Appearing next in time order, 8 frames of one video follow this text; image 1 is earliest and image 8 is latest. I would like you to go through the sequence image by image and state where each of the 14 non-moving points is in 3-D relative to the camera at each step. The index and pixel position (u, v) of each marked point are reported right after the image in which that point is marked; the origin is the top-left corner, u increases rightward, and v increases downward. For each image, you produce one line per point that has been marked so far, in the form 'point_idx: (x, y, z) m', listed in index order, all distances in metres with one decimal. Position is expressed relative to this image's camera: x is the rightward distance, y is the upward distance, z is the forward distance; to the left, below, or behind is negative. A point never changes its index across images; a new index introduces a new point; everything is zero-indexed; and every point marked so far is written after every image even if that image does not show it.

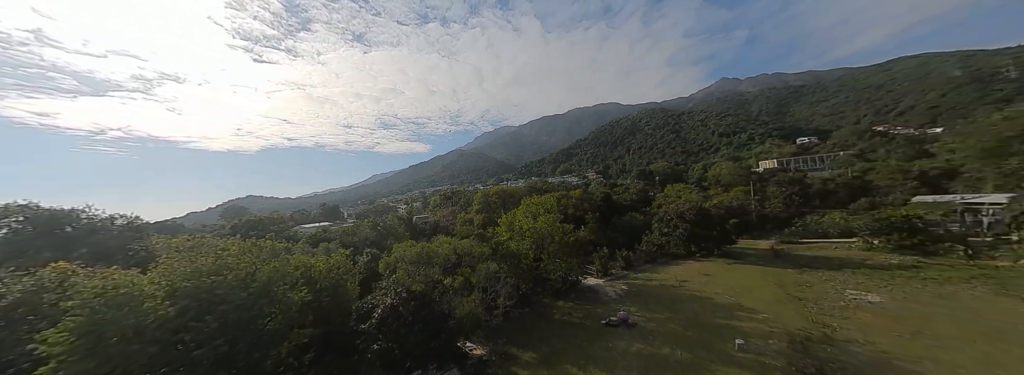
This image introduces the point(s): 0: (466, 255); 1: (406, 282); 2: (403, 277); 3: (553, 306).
0: (-2.1, -2.8, +11.5) m
1: (-3.8, -3.3, +8.9) m
2: (-4.1, -3.2, +9.2) m
3: (+2.2, -6.5, +14.0) m
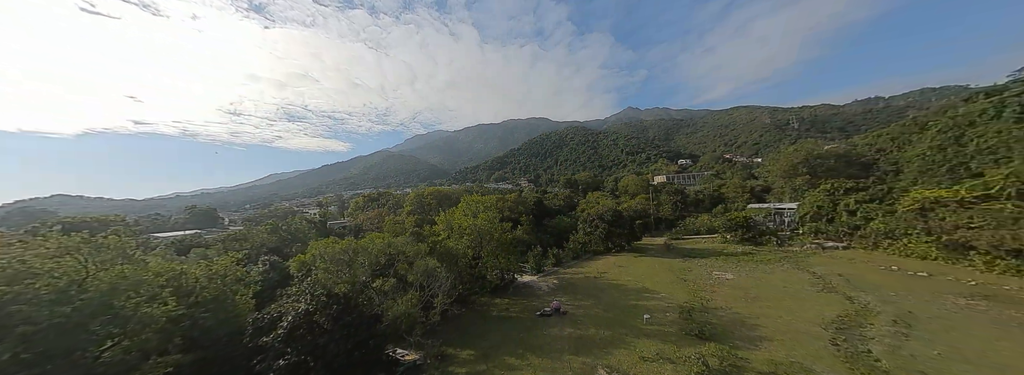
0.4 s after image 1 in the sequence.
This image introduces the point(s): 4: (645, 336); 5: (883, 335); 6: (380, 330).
0: (-4.8, -2.5, +10.6) m
1: (-5.8, -3.0, +7.7) m
2: (-6.0, -2.8, +7.8) m
3: (-1.3, -6.5, +14.0) m
4: (+5.3, -5.8, +9.9) m
5: (+13.6, -5.4, +9.1) m
6: (-4.3, -4.5, +8.1) m
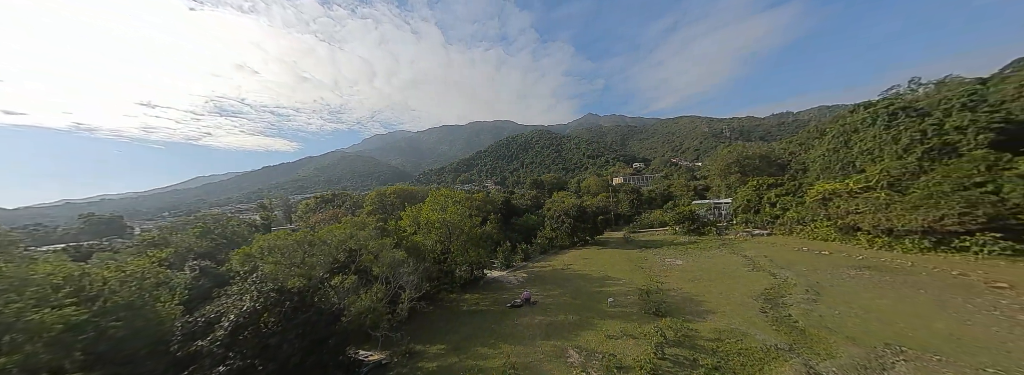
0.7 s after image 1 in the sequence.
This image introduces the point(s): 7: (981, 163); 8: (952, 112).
0: (-5.9, -2.2, +9.9) m
1: (-6.5, -2.6, +6.9) m
2: (-6.8, -2.4, +7.0) m
3: (-2.9, -6.1, +13.7) m
4: (+4.1, -5.4, +10.5) m
5: (+12.5, -4.9, +10.9) m
6: (-5.2, -4.1, +7.5) m
7: (+25.0, +1.3, +13.2) m
8: (+28.7, +4.9, +16.2) m
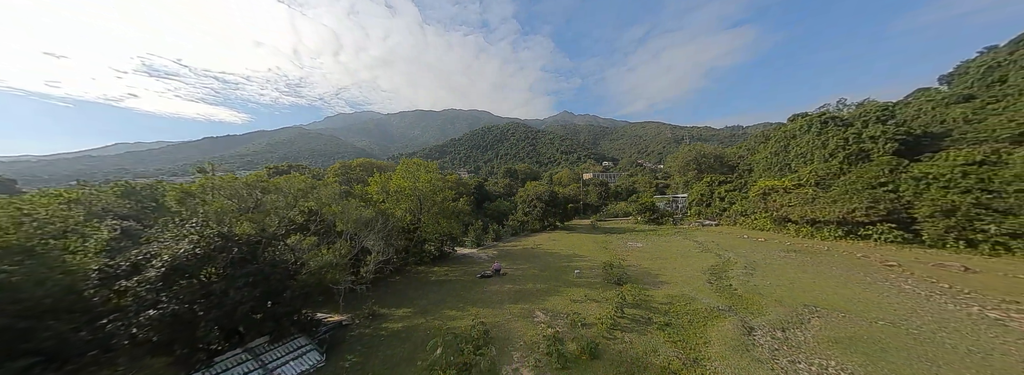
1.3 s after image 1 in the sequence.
0: (-6.9, -0.5, +9.3) m
1: (-7.2, -1.0, +6.2) m
2: (-7.5, -0.8, +6.2) m
3: (-4.6, -4.5, +13.4) m
4: (+2.8, -4.3, +11.0) m
5: (+11.1, -4.3, +12.3) m
6: (-6.0, -2.5, +7.0) m
7: (+23.6, +1.3, +15.8) m
8: (+27.2, +4.8, +19.0) m
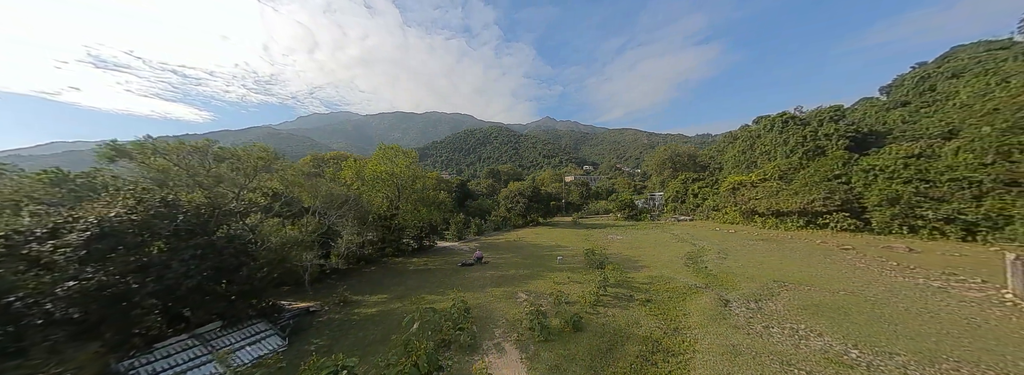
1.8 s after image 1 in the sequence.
0: (-7.5, +0.3, +8.6) m
1: (-7.6, -0.2, +5.5) m
2: (-7.9, 0.0, +5.5) m
3: (-5.5, -3.8, +12.8) m
4: (+2.1, -3.6, +10.9) m
5: (+10.2, -3.6, +12.7) m
6: (-6.5, -1.7, +6.3) m
7: (+22.5, +1.8, +17.2) m
8: (+25.9, +5.2, +20.8) m
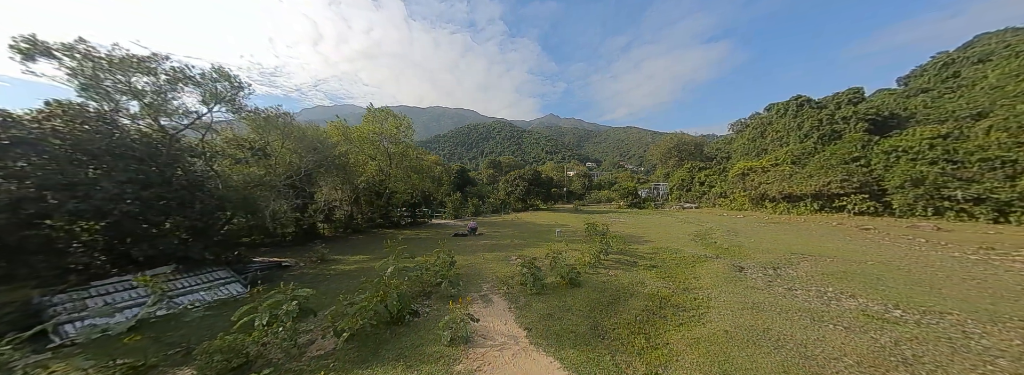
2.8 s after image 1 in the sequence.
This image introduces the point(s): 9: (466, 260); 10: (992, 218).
0: (-7.7, +1.9, +7.9) m
1: (-7.8, +1.4, +4.8) m
2: (-8.1, +1.6, +4.8) m
3: (-5.7, -2.2, +12.2) m
4: (+1.9, -2.2, +10.2) m
5: (+10.0, -2.4, +12.0) m
6: (-6.7, -0.2, +5.6) m
7: (+22.5, +2.9, +16.3) m
8: (+26.0, +6.3, +19.8) m
9: (-1.4, -2.2, +7.5) m
10: (+21.9, -1.3, +11.4) m
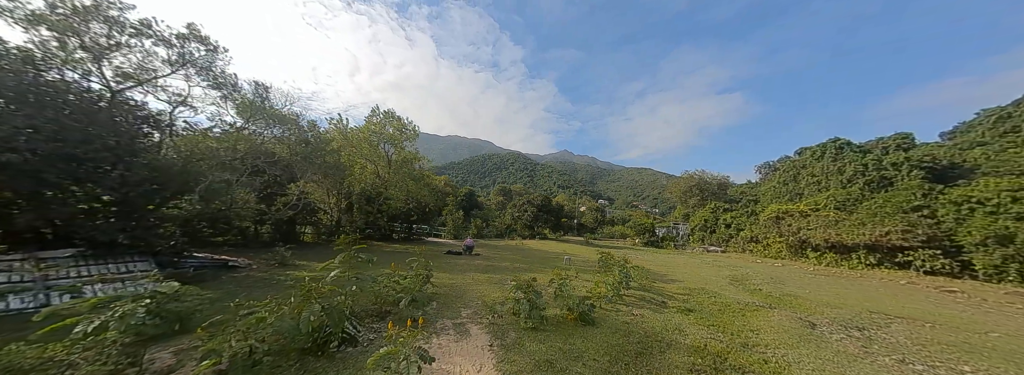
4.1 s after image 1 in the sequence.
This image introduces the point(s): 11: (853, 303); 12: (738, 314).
0: (-7.4, +2.2, +7.3) m
1: (-7.7, +2.2, +4.1) m
2: (-8.0, +2.4, +4.2) m
3: (-5.6, -2.5, +10.9) m
4: (+1.8, -2.8, +8.6) m
5: (+10.0, -3.8, +9.9) m
6: (-6.7, +0.4, +4.7) m
7: (+23.0, -0.1, +14.3) m
8: (+26.9, +2.5, +18.0) m
9: (-1.5, -2.2, +6.1) m
10: (+21.9, -3.7, +8.9) m
11: (+10.2, -3.5, +7.5) m
12: (+5.1, -2.8, +5.6) m
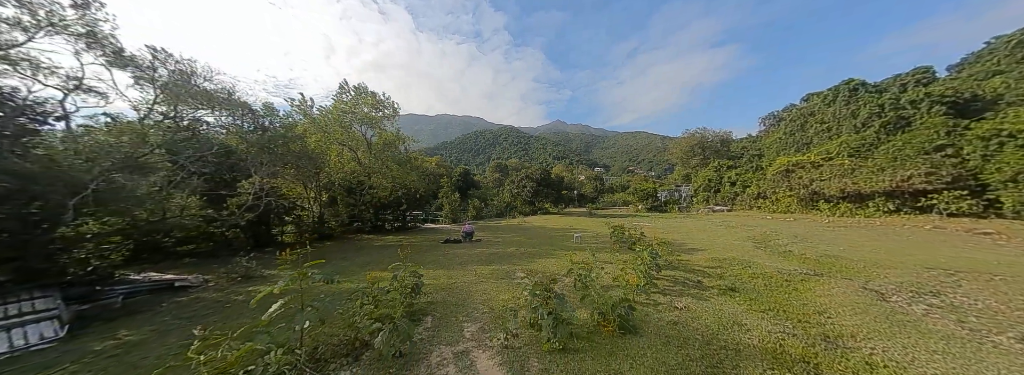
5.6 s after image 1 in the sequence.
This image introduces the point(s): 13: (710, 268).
0: (-7.6, +2.1, +5.8) m
1: (-7.8, +1.8, +2.7) m
2: (-8.1, +1.9, +2.8) m
3: (-5.5, -2.0, +9.9) m
4: (+2.0, -1.9, +7.7) m
5: (+10.2, -2.1, +9.3) m
6: (-6.6, +0.2, +3.5) m
7: (+22.8, +3.1, +13.3) m
8: (+26.3, +6.4, +16.8) m
9: (-1.3, -1.9, +5.2) m
10: (+22.1, -1.0, +8.4) m
11: (+10.4, -1.9, +6.8) m
12: (+5.3, -1.9, +4.8) m
13: (+4.9, -2.0, +6.1) m
